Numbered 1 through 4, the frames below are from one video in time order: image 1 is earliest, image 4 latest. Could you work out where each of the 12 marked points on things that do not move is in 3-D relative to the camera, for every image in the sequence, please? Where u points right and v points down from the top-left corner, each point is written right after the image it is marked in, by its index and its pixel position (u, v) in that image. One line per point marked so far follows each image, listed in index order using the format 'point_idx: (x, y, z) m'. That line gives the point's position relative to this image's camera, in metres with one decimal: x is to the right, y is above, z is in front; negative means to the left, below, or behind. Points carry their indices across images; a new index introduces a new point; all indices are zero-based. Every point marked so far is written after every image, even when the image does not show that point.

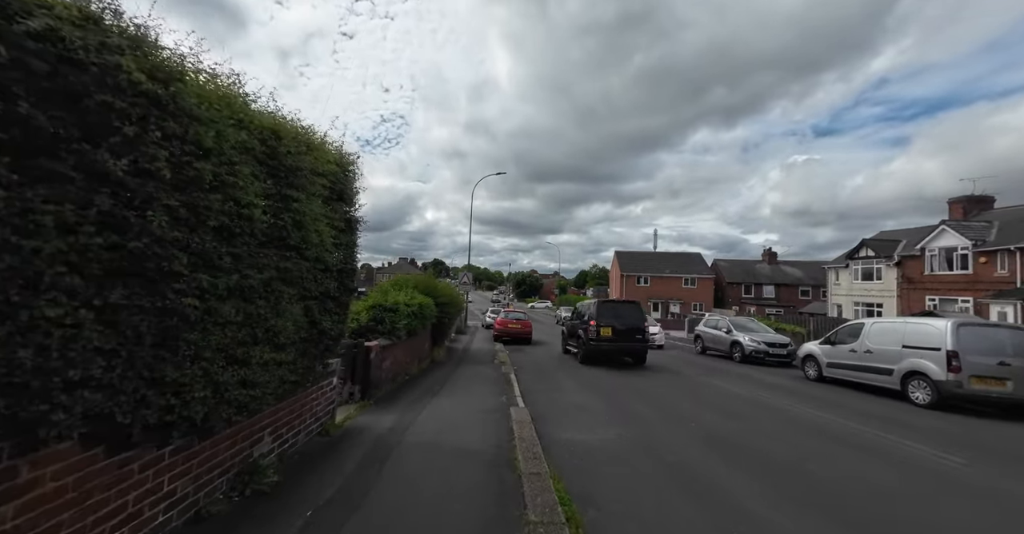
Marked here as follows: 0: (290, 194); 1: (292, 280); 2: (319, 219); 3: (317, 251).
0: (-1.9, +0.6, +3.4) m
1: (-2.1, -0.1, +3.7) m
2: (-2.0, +0.5, +4.0) m
3: (-2.0, +0.2, +4.1) m
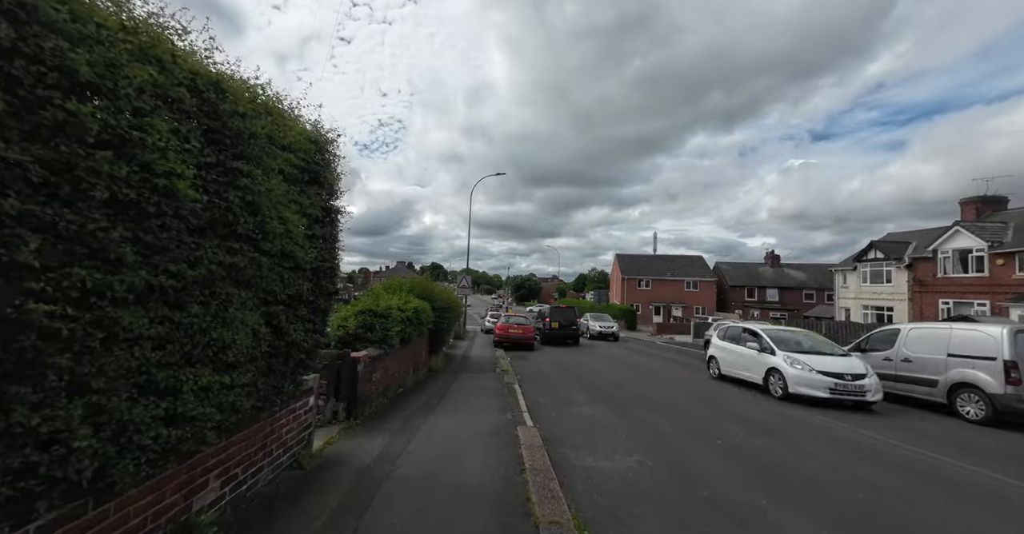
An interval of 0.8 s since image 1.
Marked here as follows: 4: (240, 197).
0: (-1.8, +0.7, +2.6) m
1: (-1.9, -0.1, +2.9) m
2: (-1.9, +0.5, +3.2) m
3: (-1.9, +0.2, +3.3) m
4: (-1.8, +0.4, +2.6) m
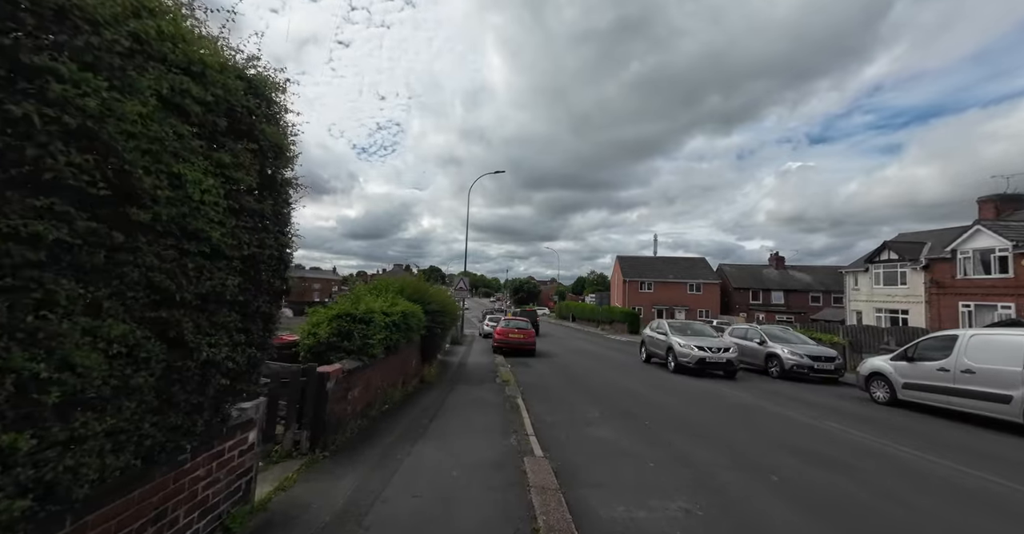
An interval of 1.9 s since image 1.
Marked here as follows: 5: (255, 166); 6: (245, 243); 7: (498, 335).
0: (-1.7, +0.8, +1.5) m
1: (-1.9, 0.0, +1.8) m
2: (-1.8, +0.6, +2.1) m
3: (-1.8, +0.3, +2.1) m
4: (-1.7, +0.5, +1.5) m
5: (-1.8, +0.7, +2.9) m
6: (-1.9, +0.2, +2.8) m
7: (-0.7, -3.2, +18.6) m
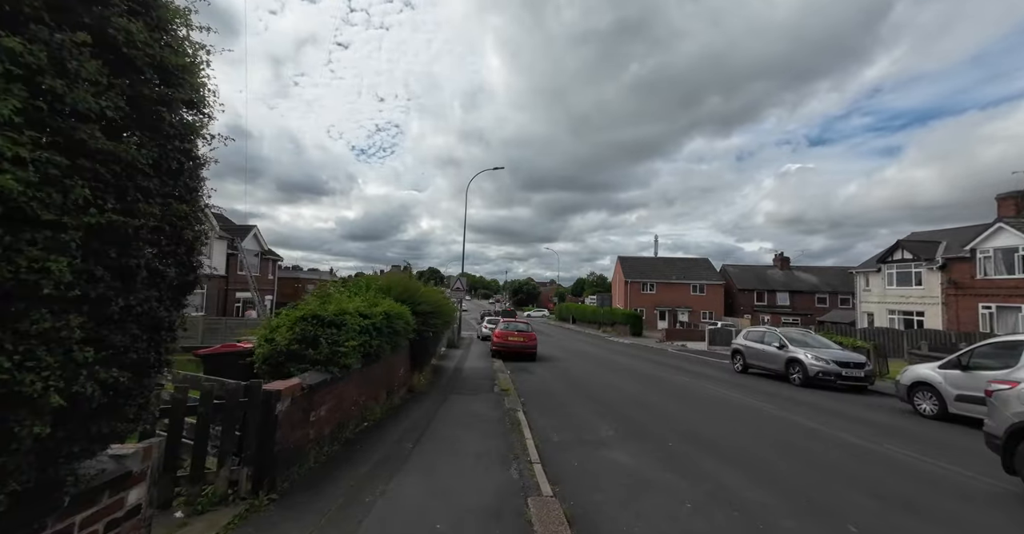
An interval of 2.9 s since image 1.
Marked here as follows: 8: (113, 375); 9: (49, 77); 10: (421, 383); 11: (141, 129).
0: (-1.7, +0.9, +0.4) m
1: (-1.8, +0.1, +0.7) m
2: (-1.8, +0.7, +1.1) m
3: (-1.8, +0.4, +1.1) m
4: (-1.7, +0.7, +0.4) m
5: (-1.8, +0.8, +1.8) m
6: (-1.9, +0.3, +1.8) m
7: (-0.7, -3.1, +17.6) m
8: (-2.0, -0.5, +2.0) m
9: (-1.8, +0.7, +1.6) m
10: (-2.2, -2.8, +9.7) m
11: (-1.9, +0.7, +2.1) m
